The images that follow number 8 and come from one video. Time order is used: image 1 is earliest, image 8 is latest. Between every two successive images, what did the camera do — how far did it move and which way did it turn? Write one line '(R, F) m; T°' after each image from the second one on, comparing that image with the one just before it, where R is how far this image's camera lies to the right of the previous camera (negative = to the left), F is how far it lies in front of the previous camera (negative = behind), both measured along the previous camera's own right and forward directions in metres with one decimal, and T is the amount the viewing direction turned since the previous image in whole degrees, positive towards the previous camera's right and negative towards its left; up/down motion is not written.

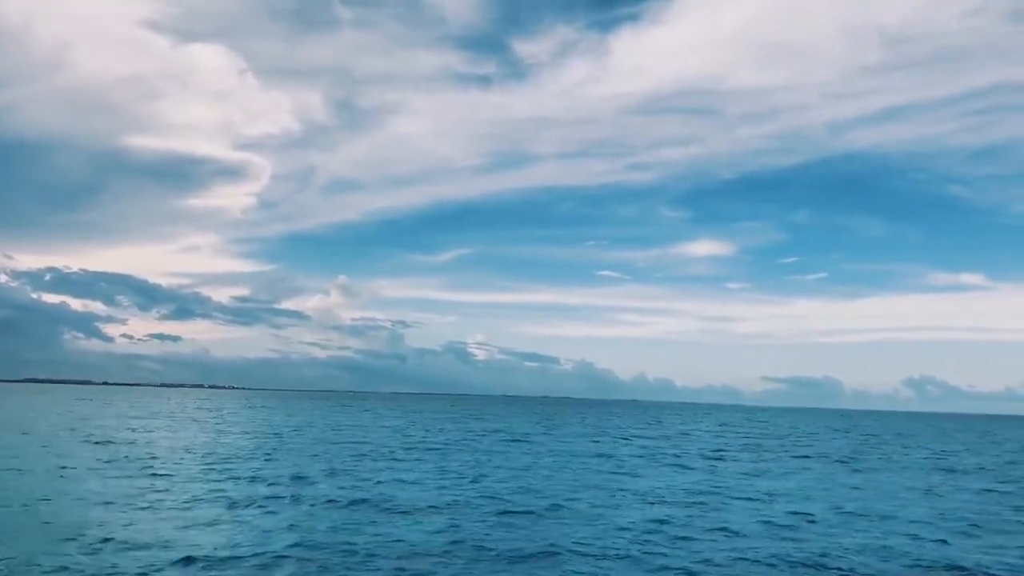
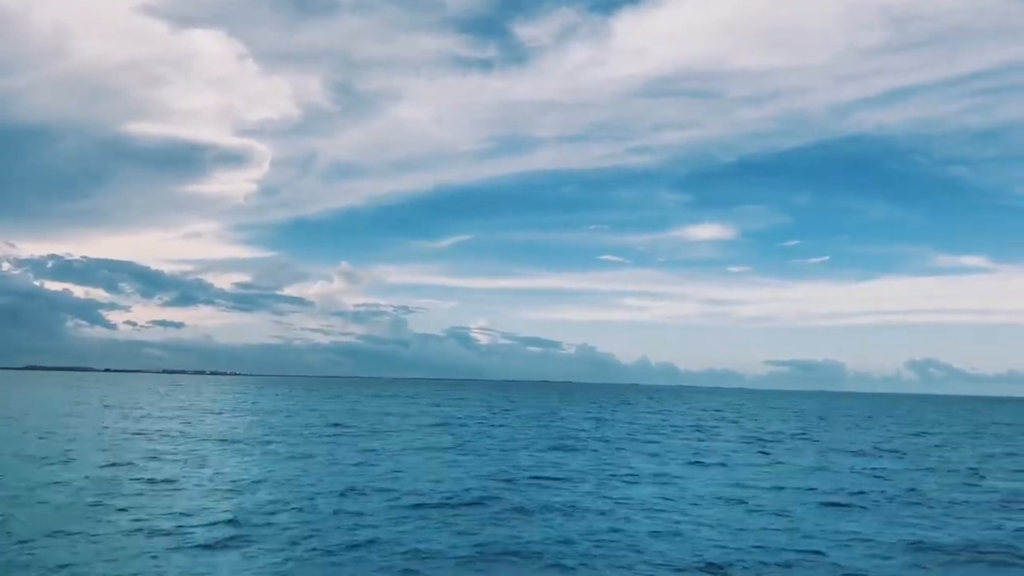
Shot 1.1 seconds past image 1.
(+0.4, -0.1) m; 0°
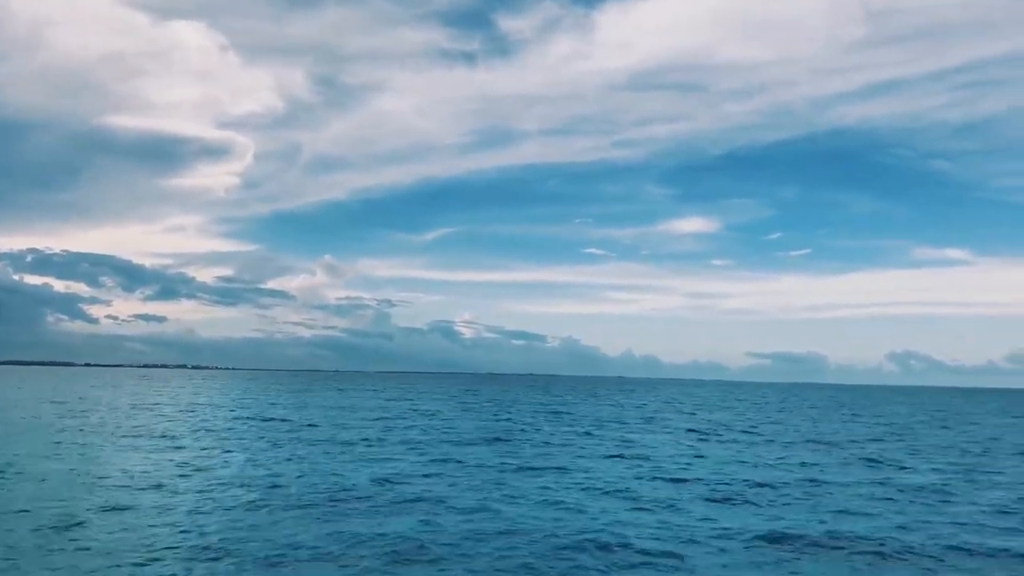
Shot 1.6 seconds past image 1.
(-0.6, +0.2) m; +1°
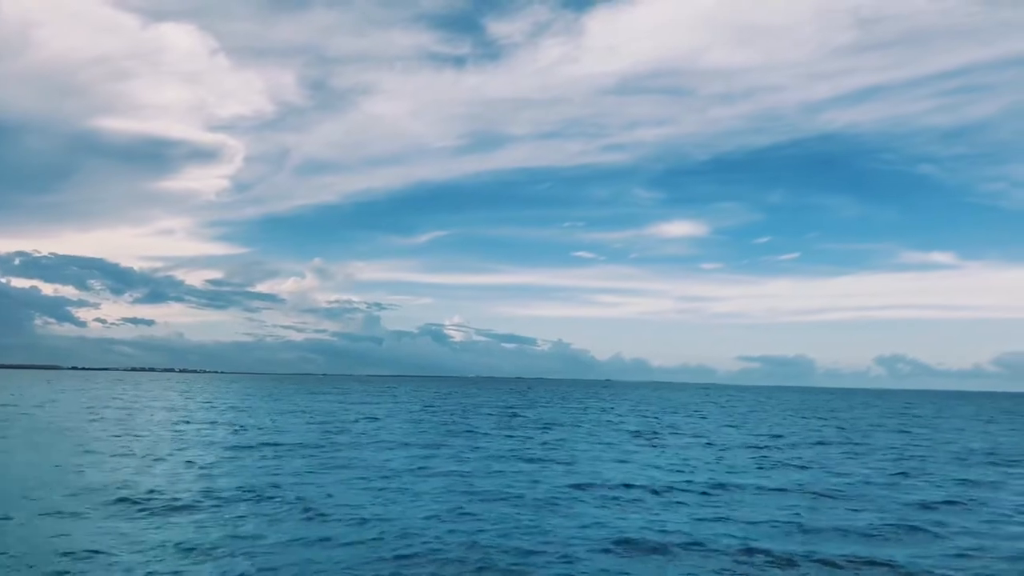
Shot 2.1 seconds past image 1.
(+1.2, +0.2) m; +1°
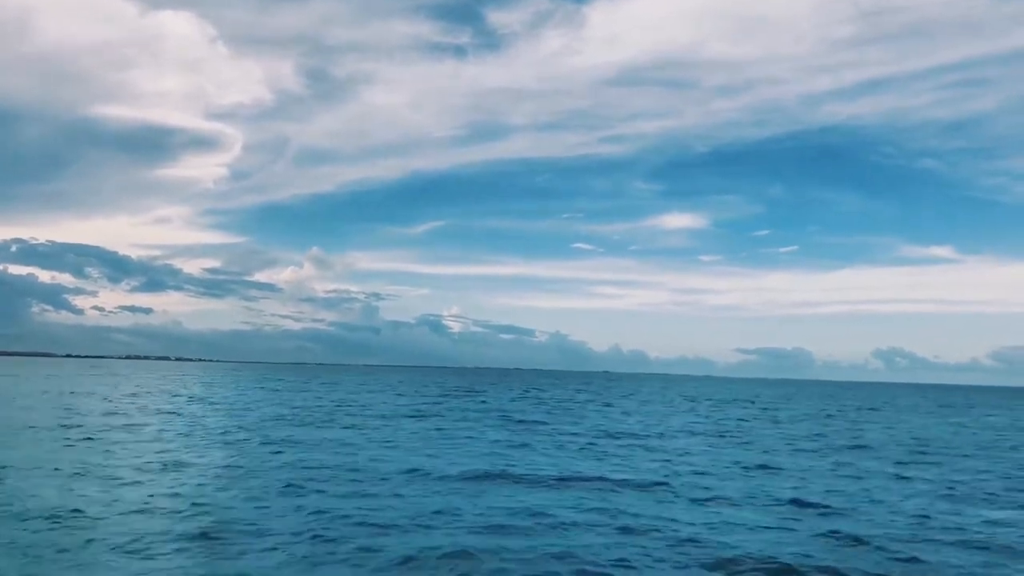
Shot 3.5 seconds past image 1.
(-1.1, +0.5) m; 0°
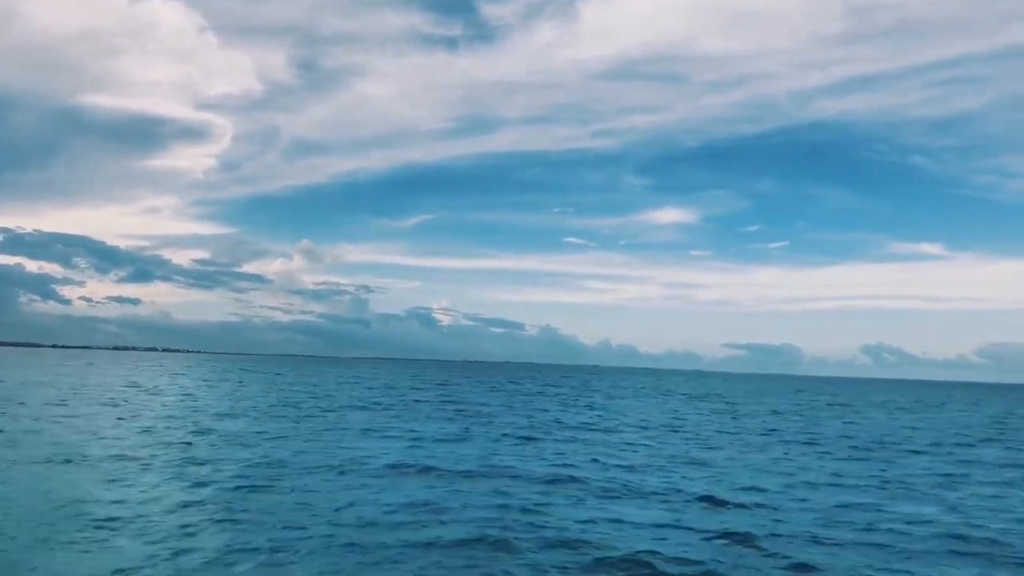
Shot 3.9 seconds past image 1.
(+0.9, +1.6) m; +1°
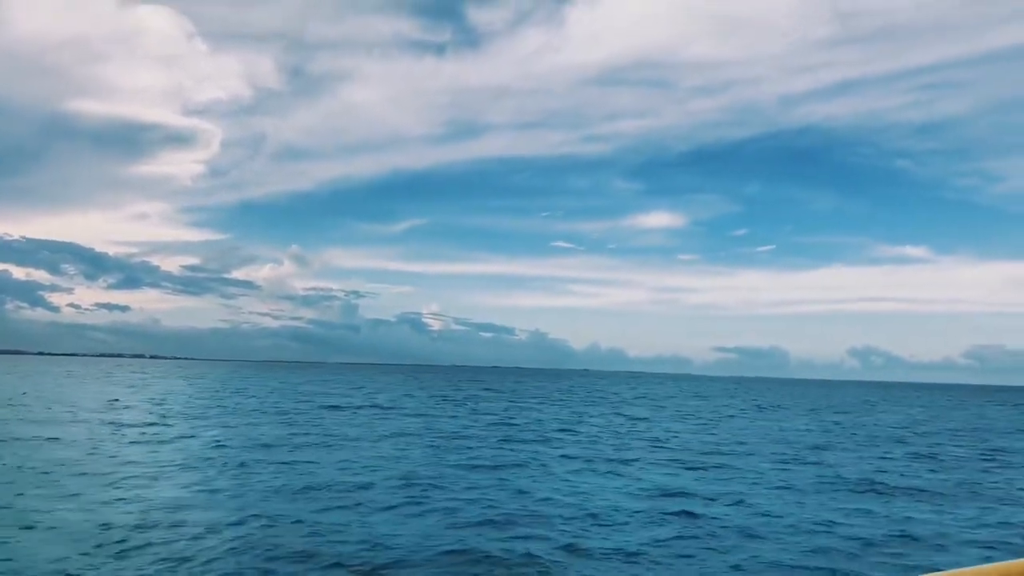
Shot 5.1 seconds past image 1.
(-0.1, -1.3) m; +1°
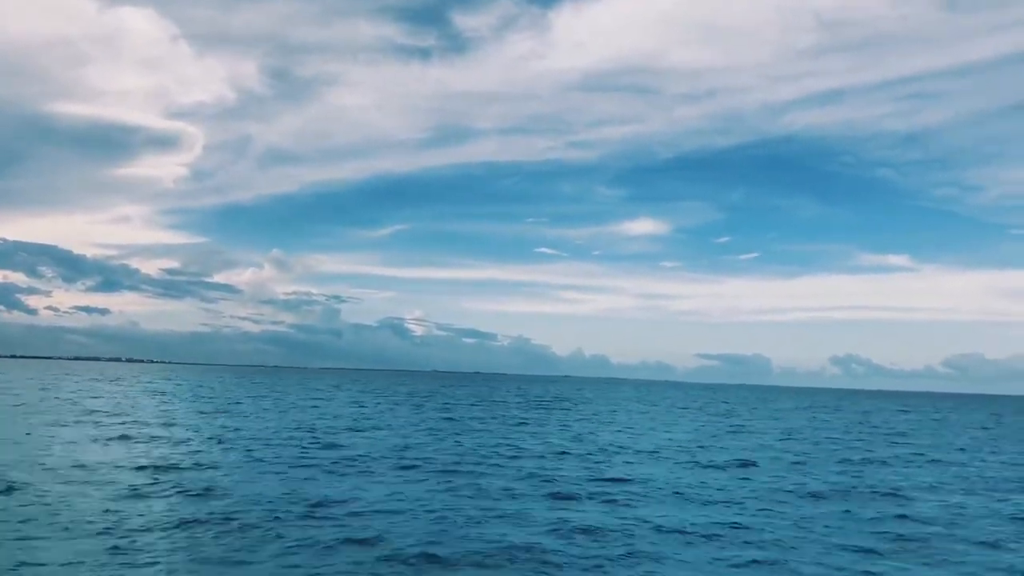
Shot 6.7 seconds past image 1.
(+0.8, +1.4) m; +1°
